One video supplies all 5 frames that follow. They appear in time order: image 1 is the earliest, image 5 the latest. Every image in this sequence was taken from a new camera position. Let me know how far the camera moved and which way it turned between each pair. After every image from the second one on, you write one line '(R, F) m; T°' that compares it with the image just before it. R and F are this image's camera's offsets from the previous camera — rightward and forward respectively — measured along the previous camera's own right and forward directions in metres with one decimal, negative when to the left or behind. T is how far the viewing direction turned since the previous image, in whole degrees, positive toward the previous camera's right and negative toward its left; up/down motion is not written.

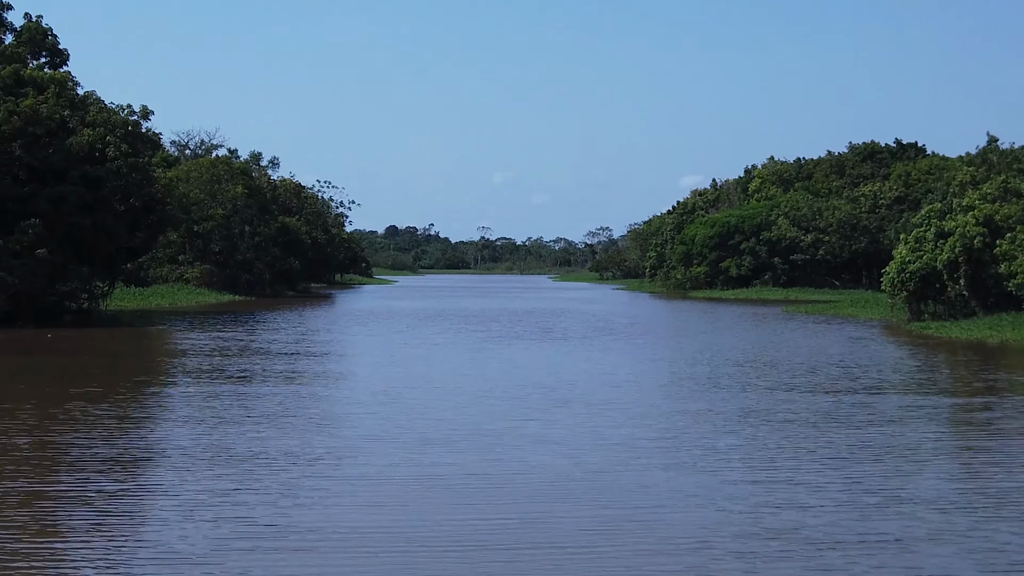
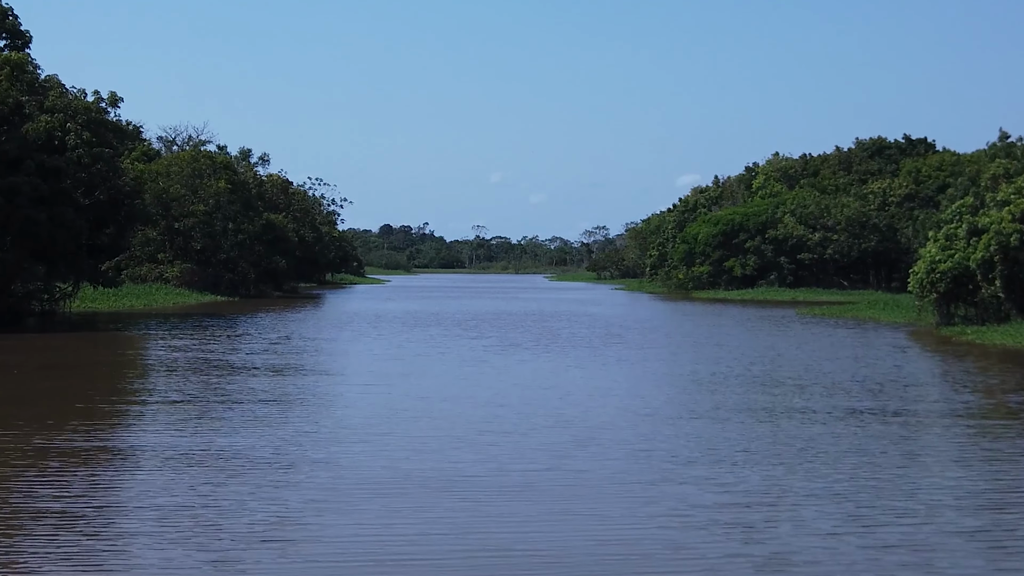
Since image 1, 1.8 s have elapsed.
(-0.1, +2.3) m; 0°
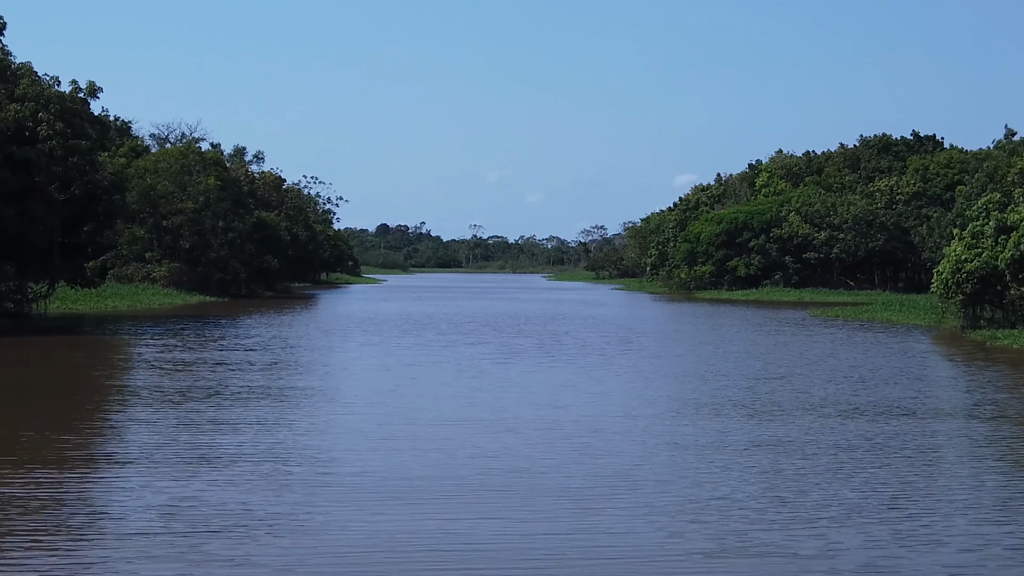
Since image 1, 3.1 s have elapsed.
(-0.1, +1.5) m; 0°
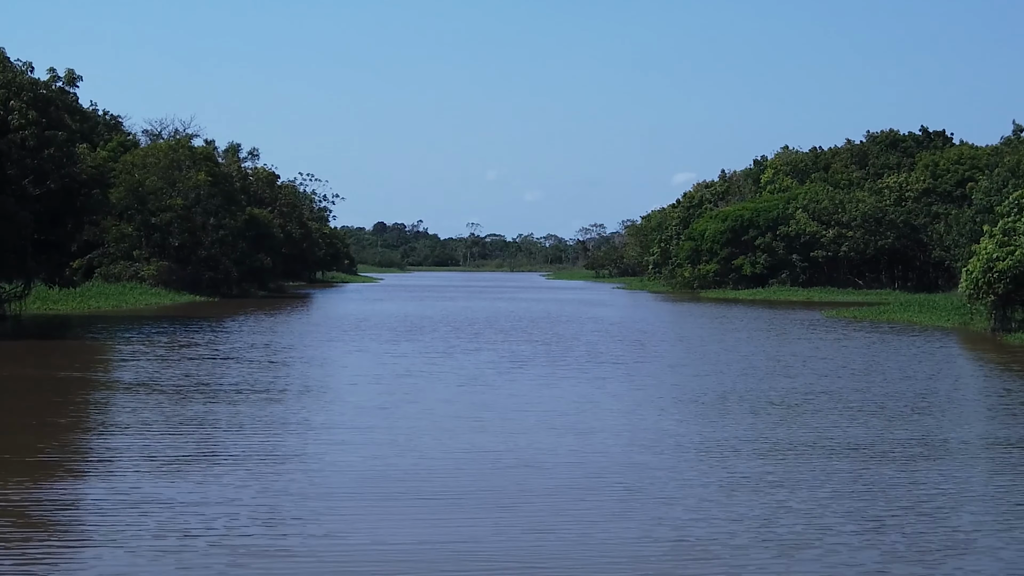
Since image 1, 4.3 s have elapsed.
(-0.1, +1.5) m; 0°
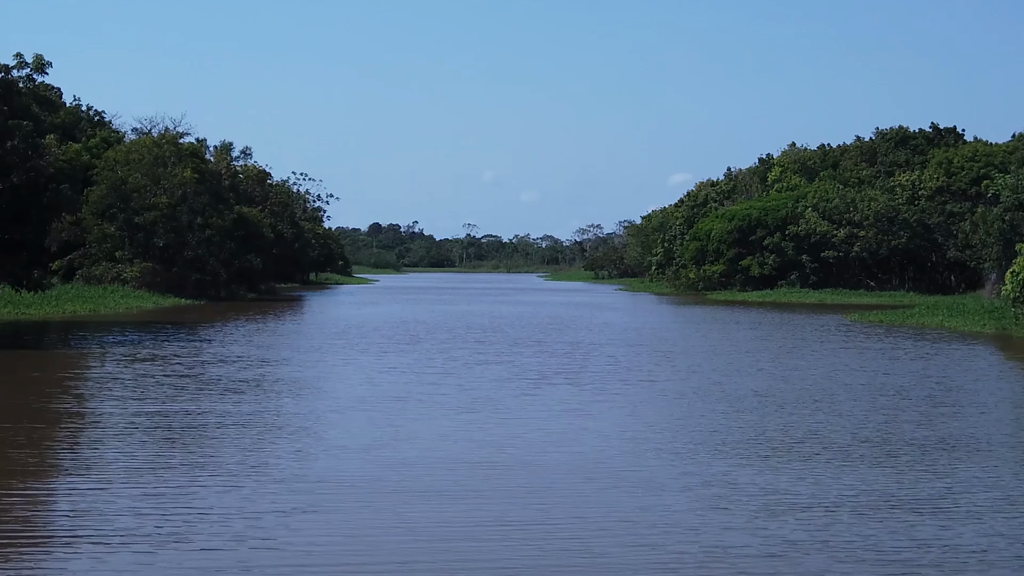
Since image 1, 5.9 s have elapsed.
(-0.2, +2.0) m; 0°
